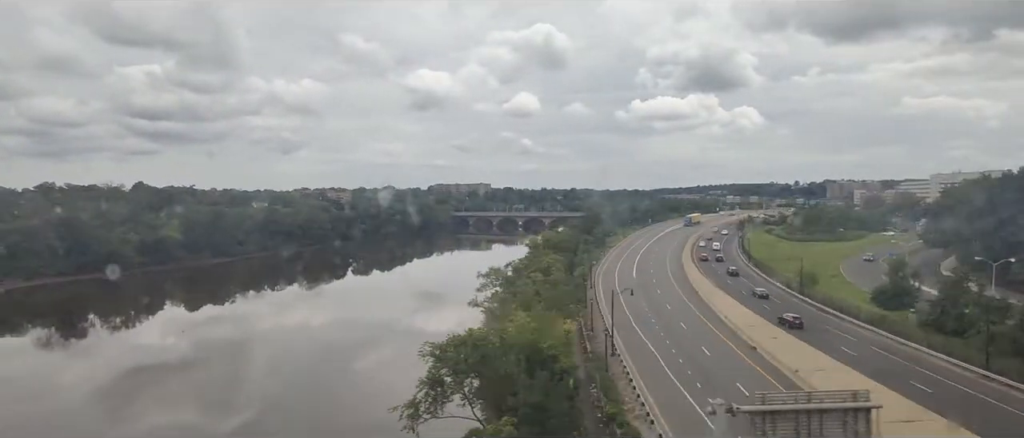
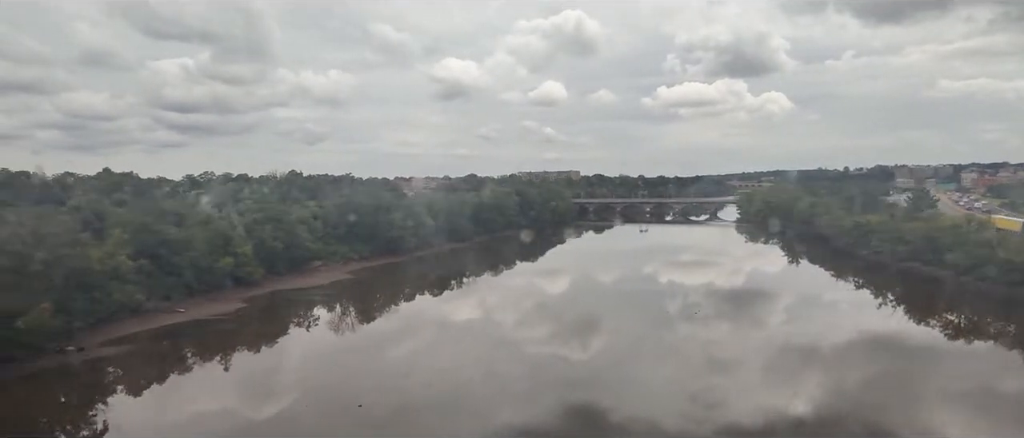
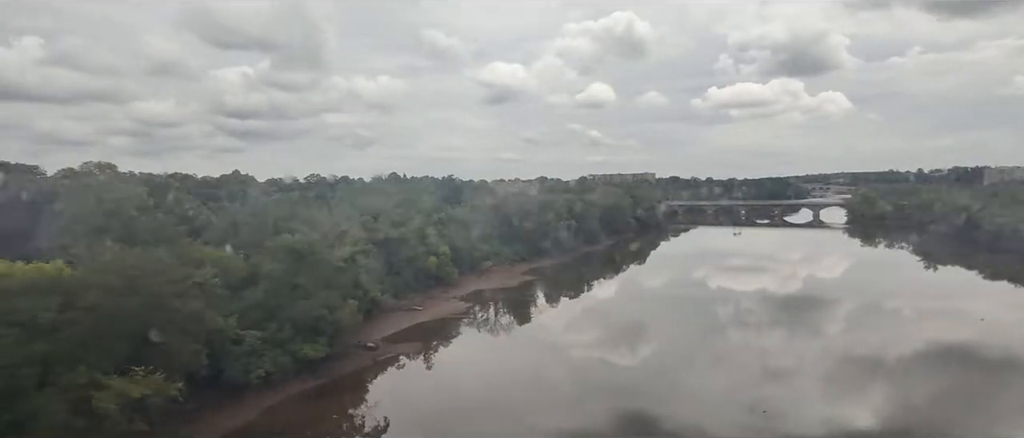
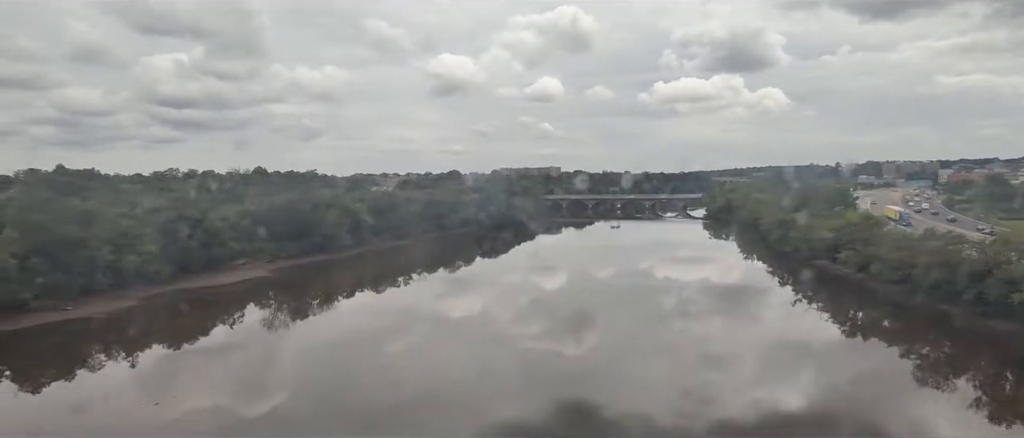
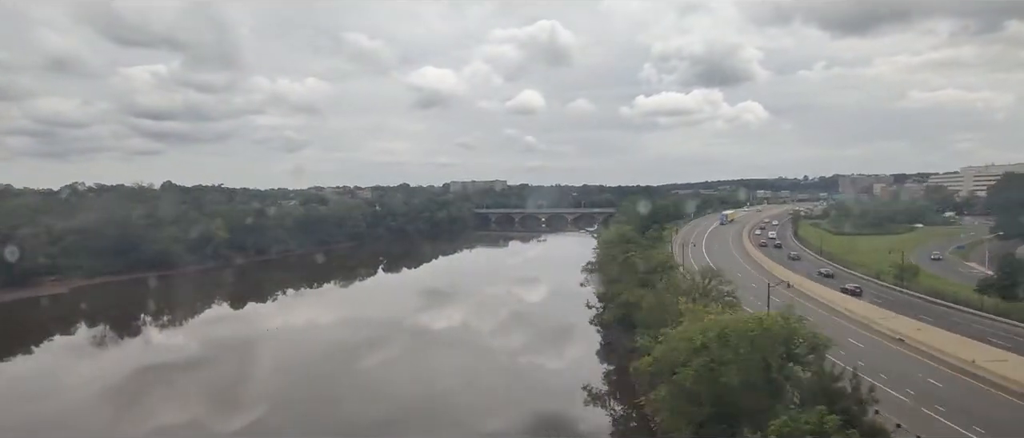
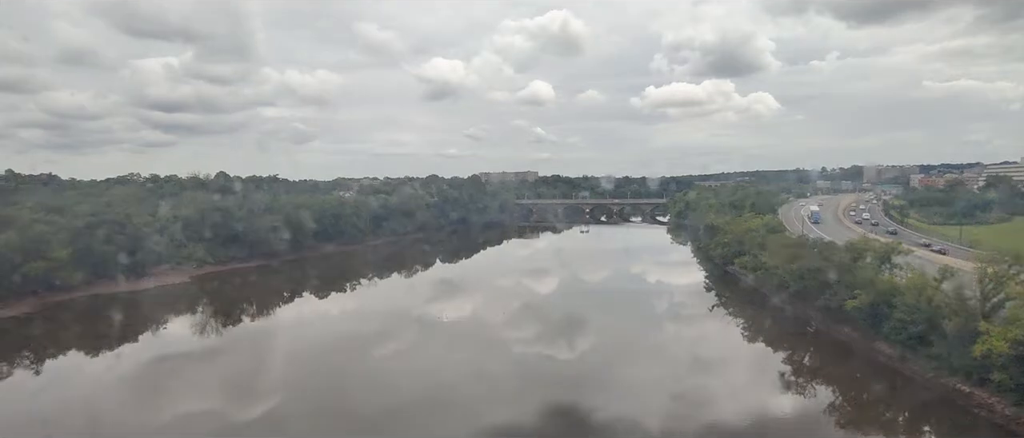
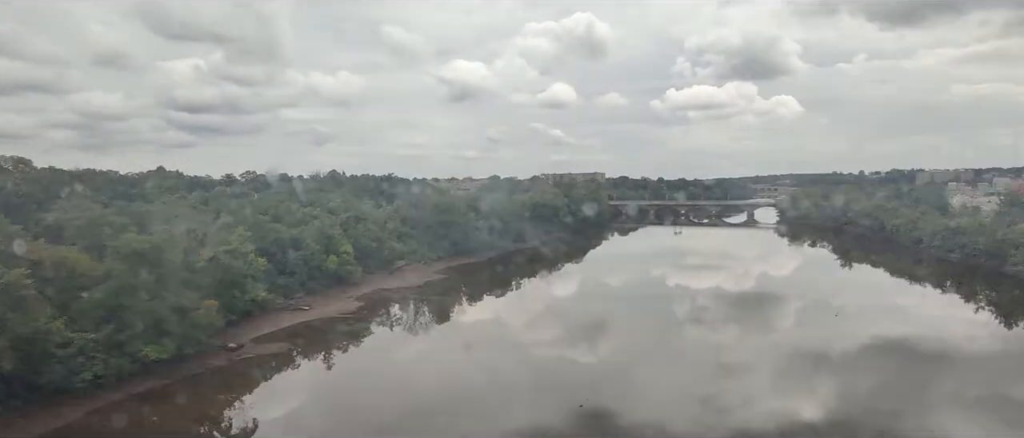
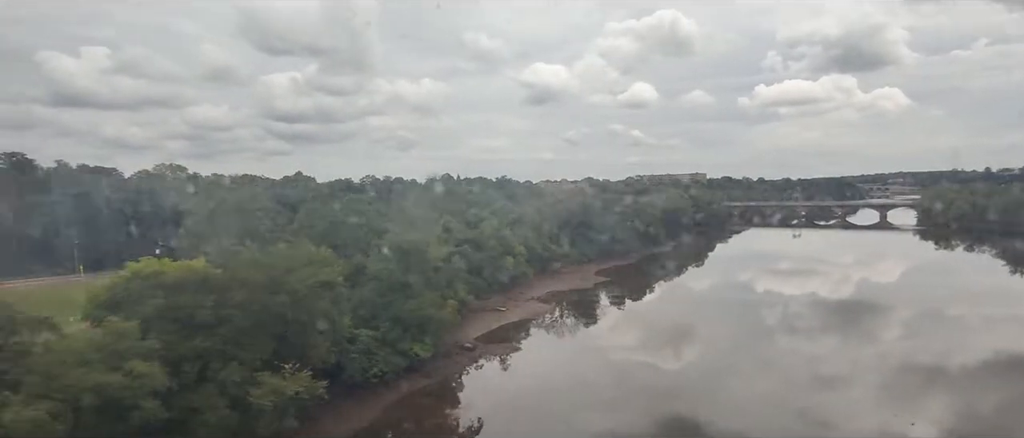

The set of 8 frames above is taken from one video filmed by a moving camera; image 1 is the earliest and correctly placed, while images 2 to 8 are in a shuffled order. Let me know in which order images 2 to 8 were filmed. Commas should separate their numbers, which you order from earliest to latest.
5, 6, 4, 2, 7, 3, 8
